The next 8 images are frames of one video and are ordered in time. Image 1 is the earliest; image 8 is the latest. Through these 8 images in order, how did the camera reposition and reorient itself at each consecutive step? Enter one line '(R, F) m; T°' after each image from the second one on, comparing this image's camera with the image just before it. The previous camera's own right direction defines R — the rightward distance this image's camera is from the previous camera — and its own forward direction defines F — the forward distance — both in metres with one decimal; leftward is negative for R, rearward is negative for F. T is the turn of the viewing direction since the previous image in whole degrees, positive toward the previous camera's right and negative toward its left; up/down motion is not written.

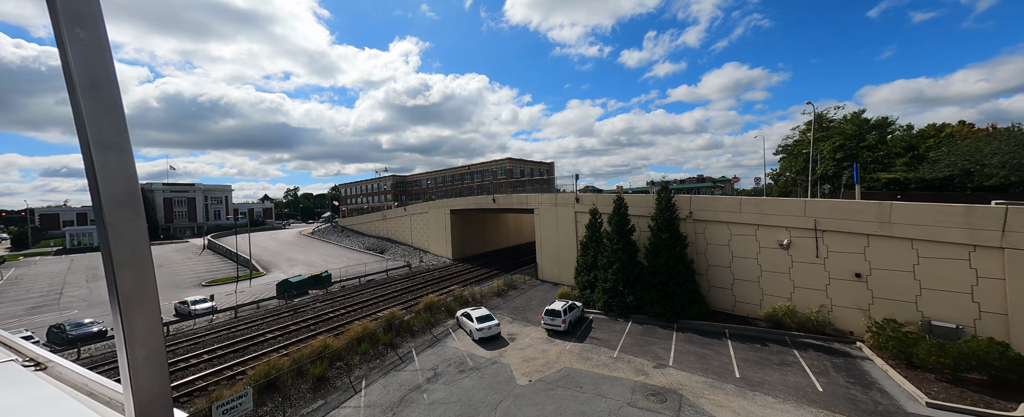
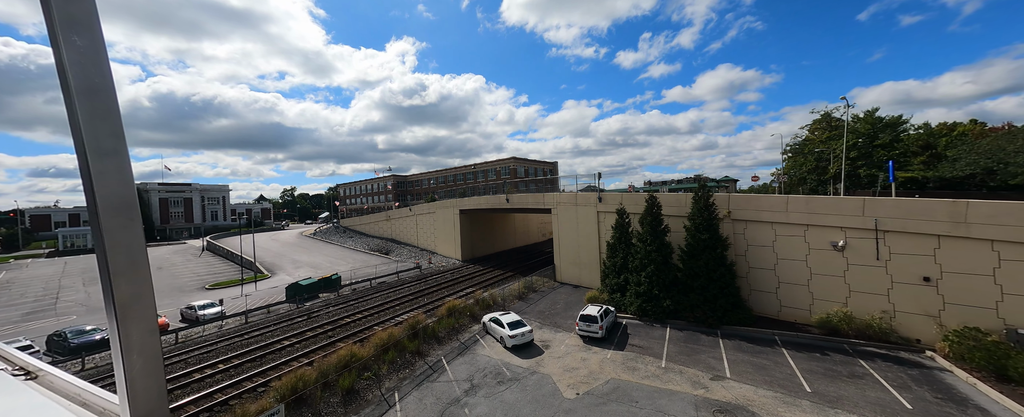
(-1.7, +1.0) m; 0°
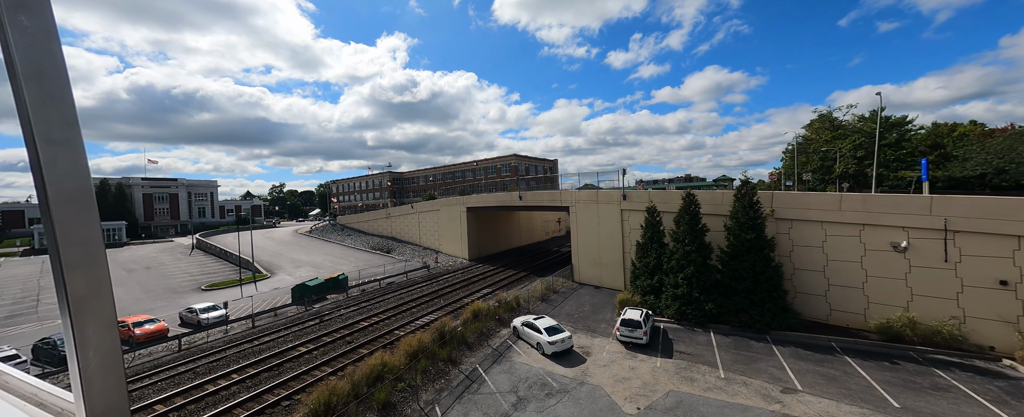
(-2.0, +1.1) m; +1°
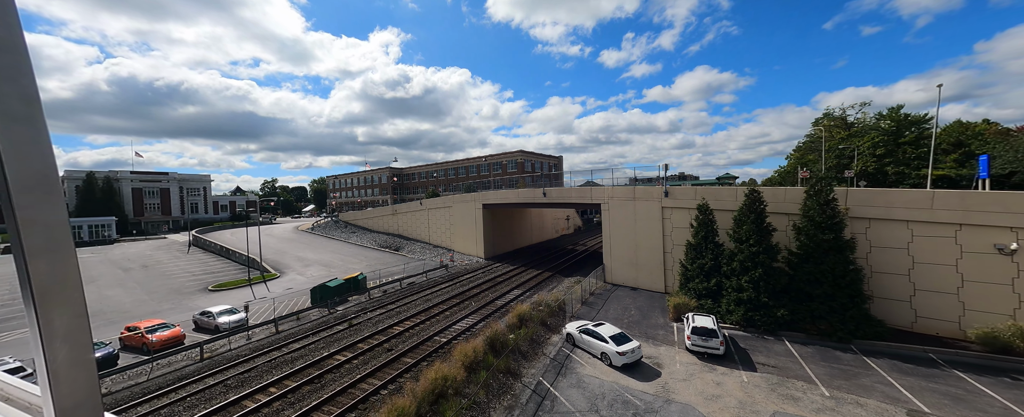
(-2.8, +1.4) m; +1°
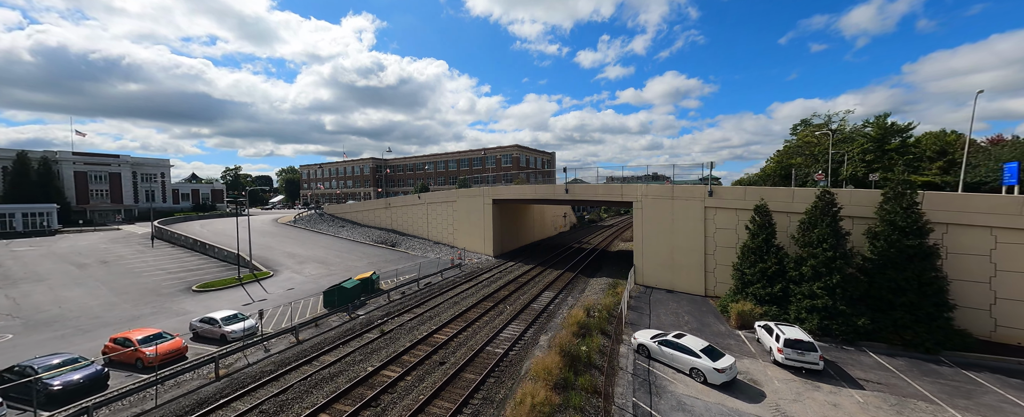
(-3.9, +1.8) m; +4°
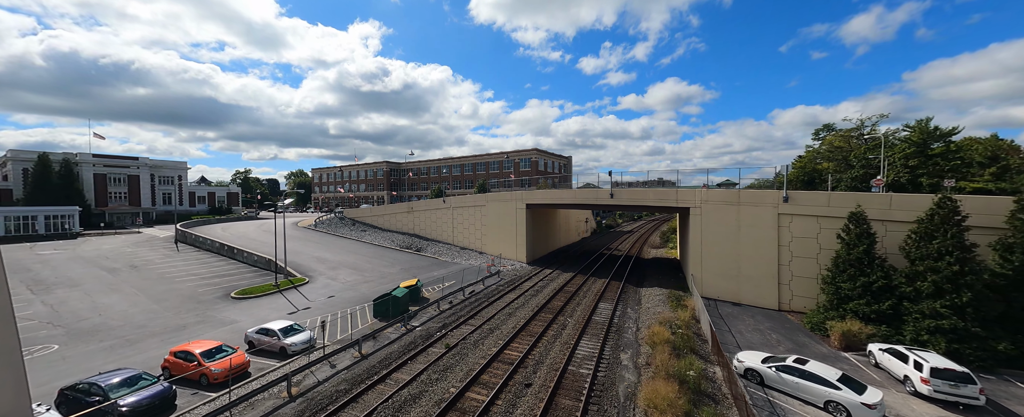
(-3.4, +1.2) m; -1°
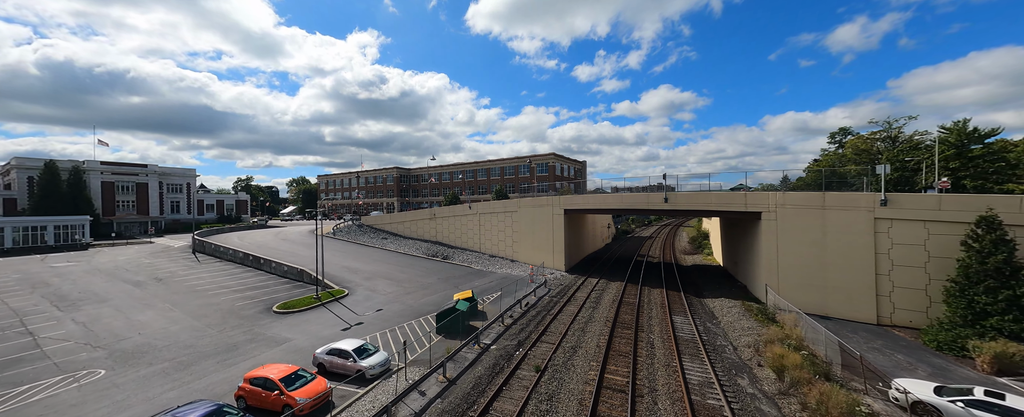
(-4.2, +1.5) m; 0°
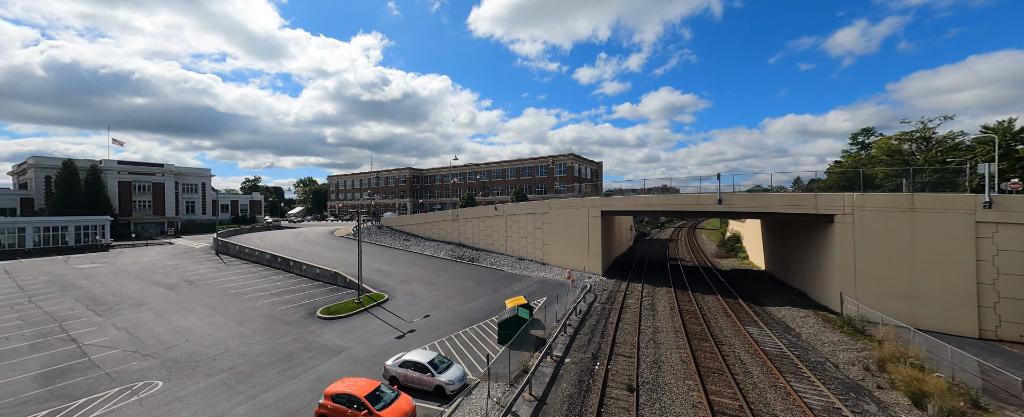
(-3.5, +1.2) m; -1°
